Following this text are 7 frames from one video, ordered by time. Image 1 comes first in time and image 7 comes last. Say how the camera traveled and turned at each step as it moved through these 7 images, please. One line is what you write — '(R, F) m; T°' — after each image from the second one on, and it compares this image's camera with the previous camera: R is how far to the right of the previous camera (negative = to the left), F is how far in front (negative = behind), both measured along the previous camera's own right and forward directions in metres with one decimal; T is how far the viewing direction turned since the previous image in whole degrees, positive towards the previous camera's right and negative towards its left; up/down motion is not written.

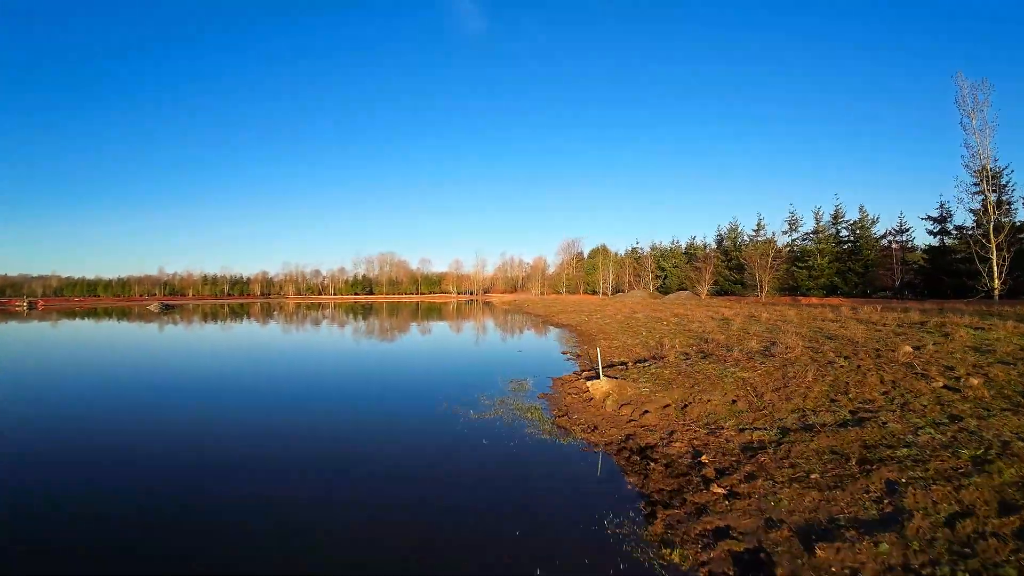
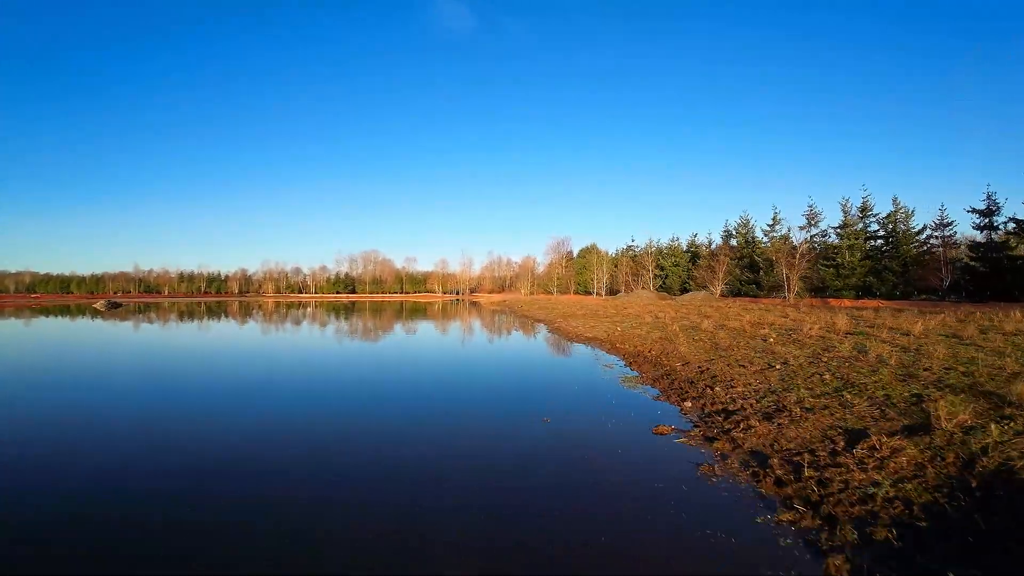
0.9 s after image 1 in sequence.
(-0.1, +2.3) m; +1°
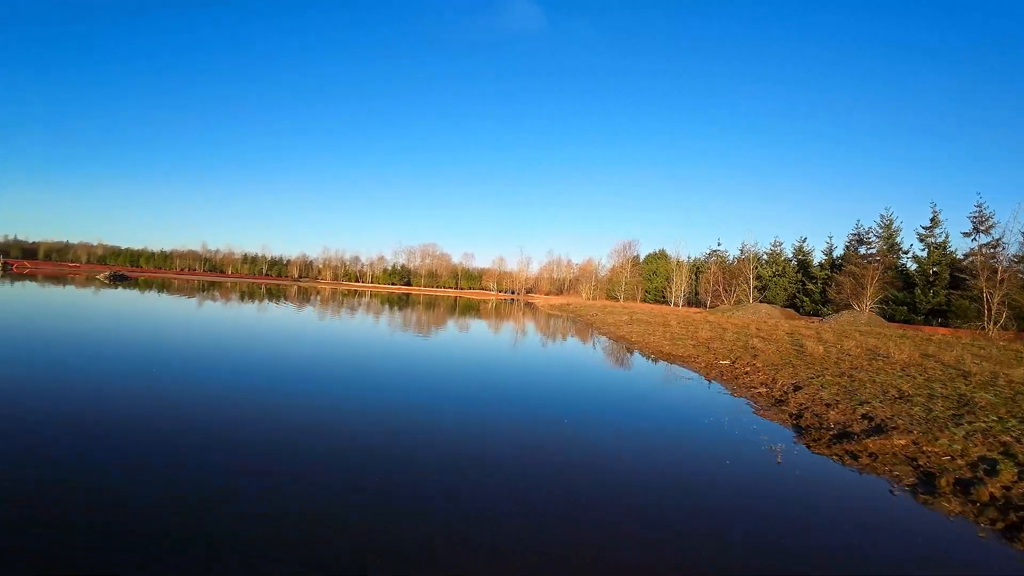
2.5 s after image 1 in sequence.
(-0.3, +3.4) m; -6°
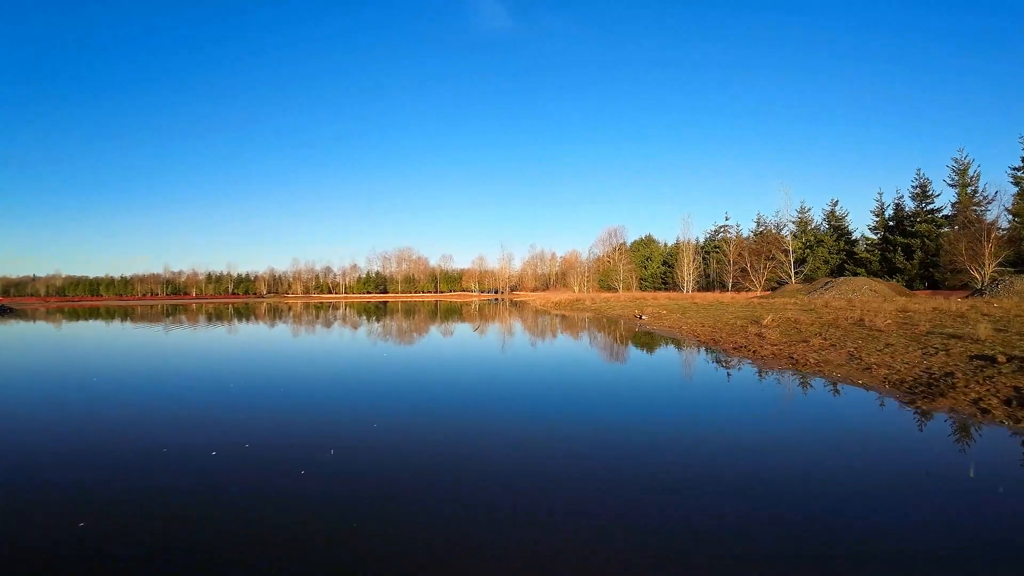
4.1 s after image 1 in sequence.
(-0.3, +3.3) m; +2°
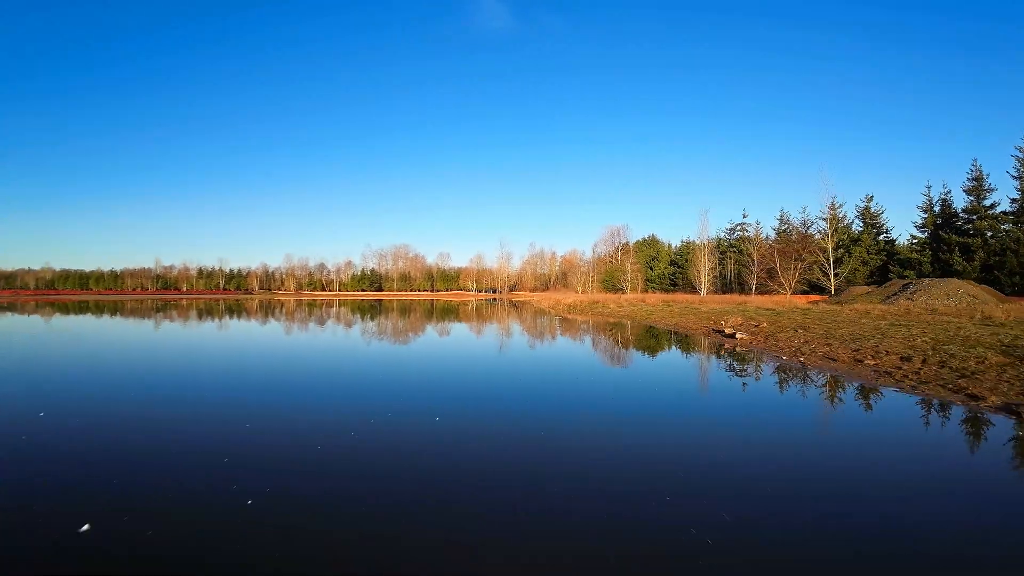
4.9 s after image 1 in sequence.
(-0.3, +1.5) m; 0°
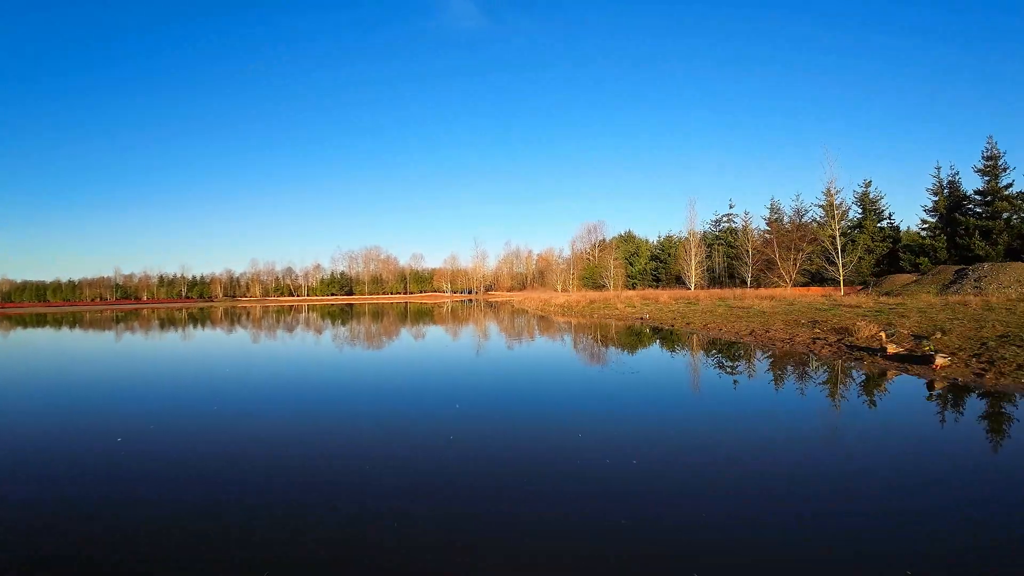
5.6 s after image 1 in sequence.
(0.0, +1.4) m; +3°
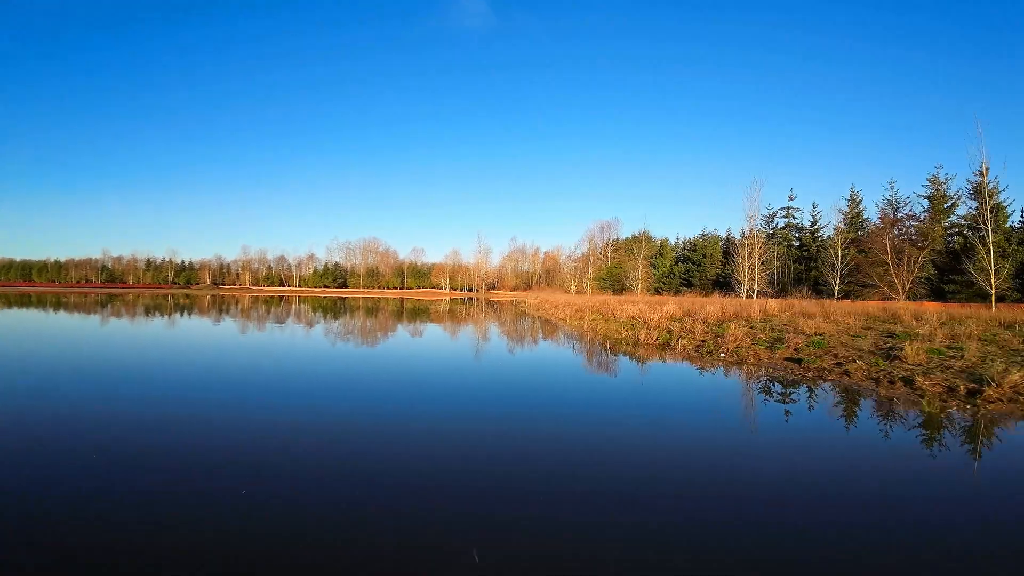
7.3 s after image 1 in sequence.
(-0.2, +3.3) m; 0°
